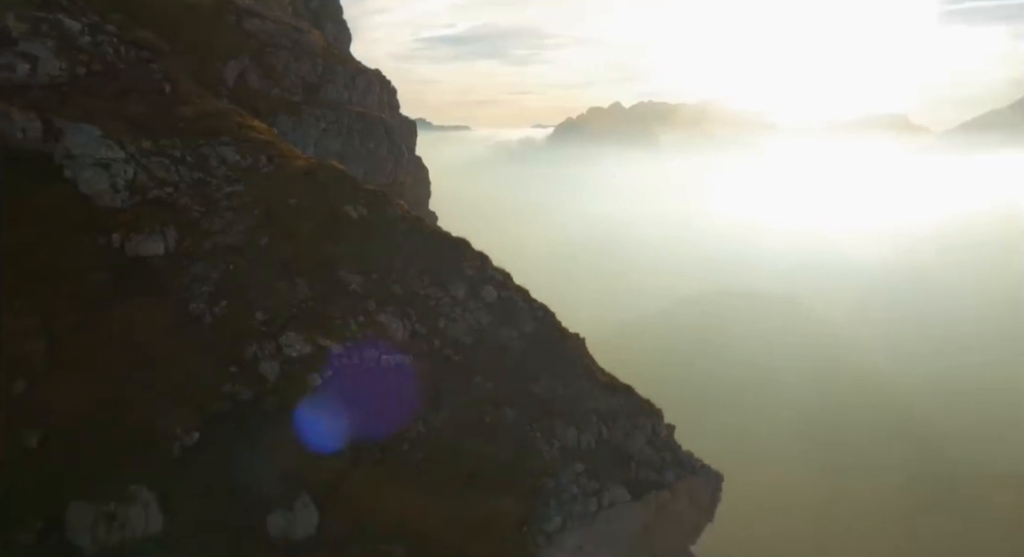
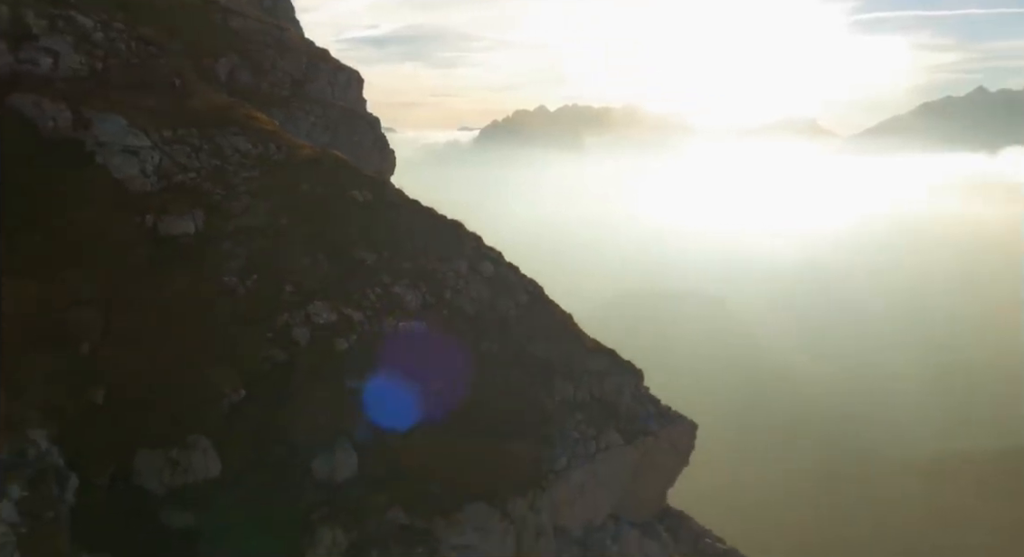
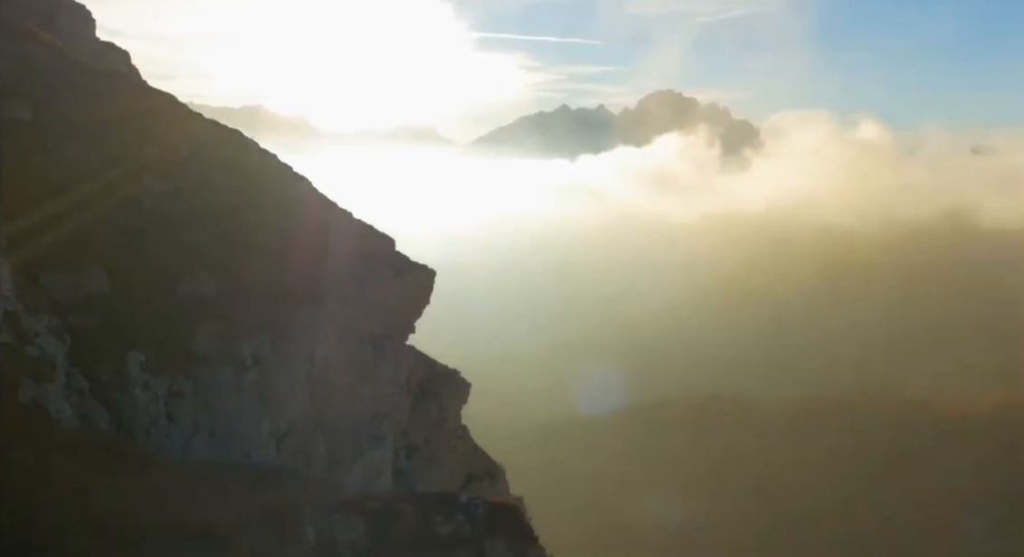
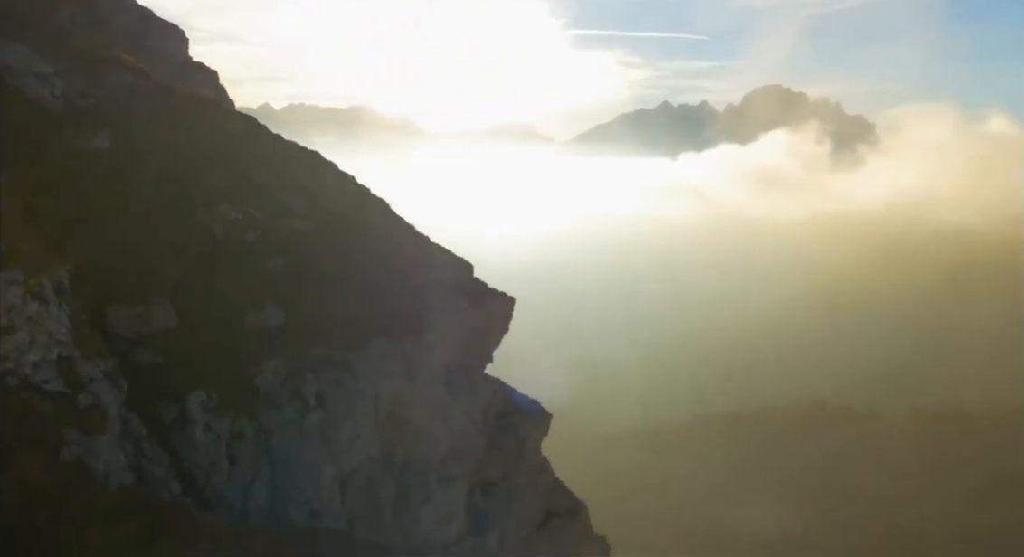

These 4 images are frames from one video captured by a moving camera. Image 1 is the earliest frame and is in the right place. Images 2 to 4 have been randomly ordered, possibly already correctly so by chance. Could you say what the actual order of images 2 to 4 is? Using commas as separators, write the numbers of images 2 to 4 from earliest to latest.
2, 4, 3
